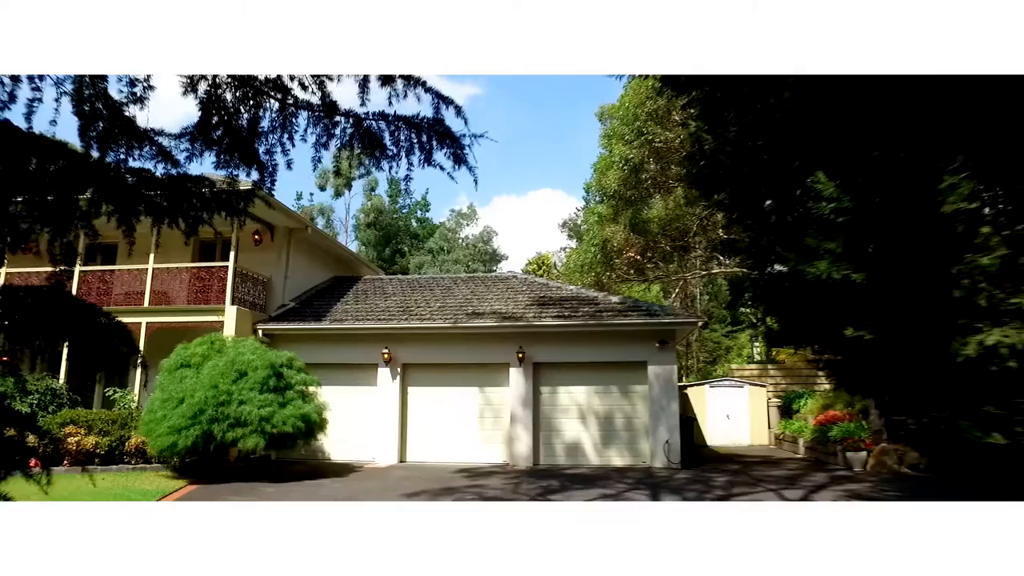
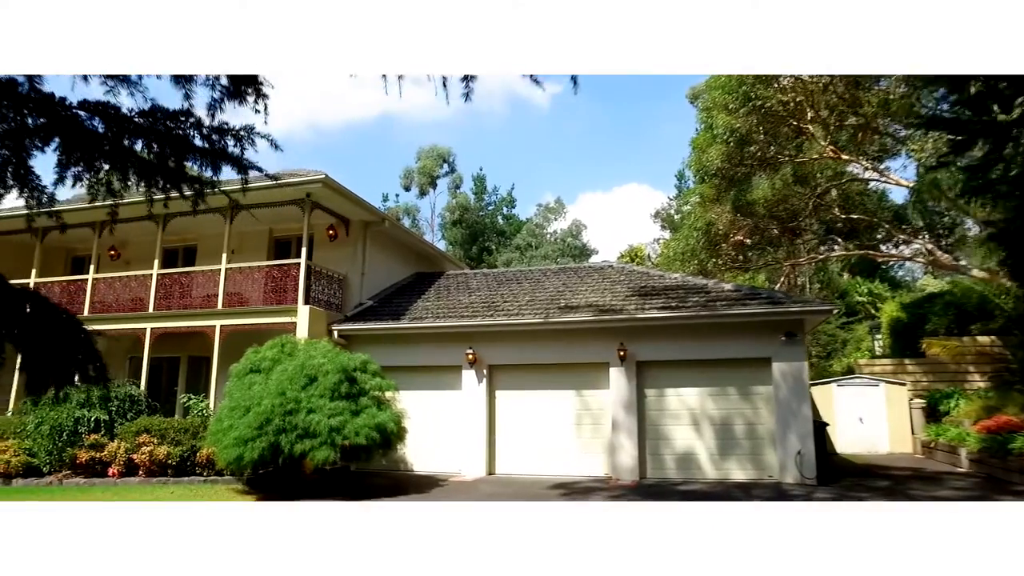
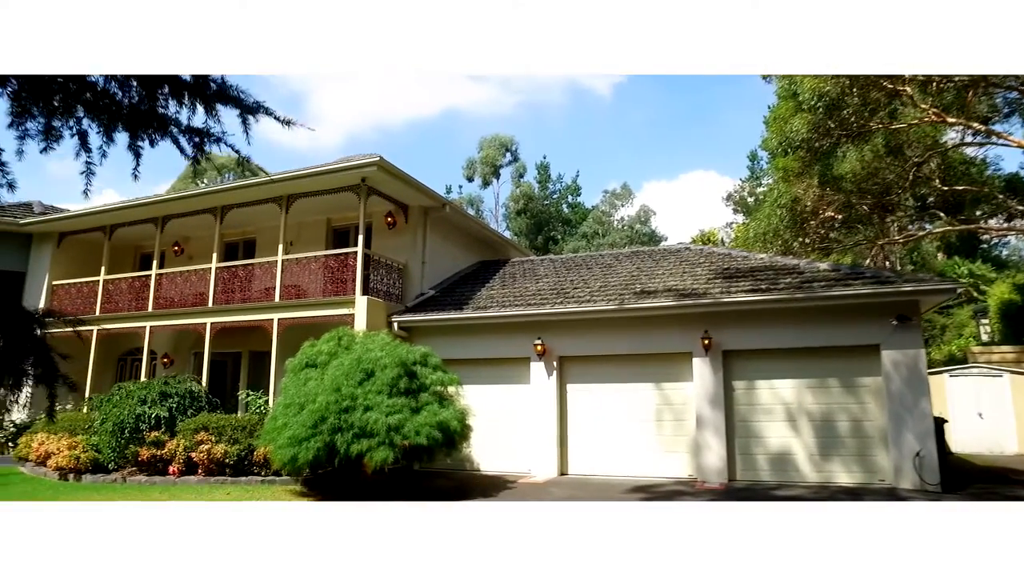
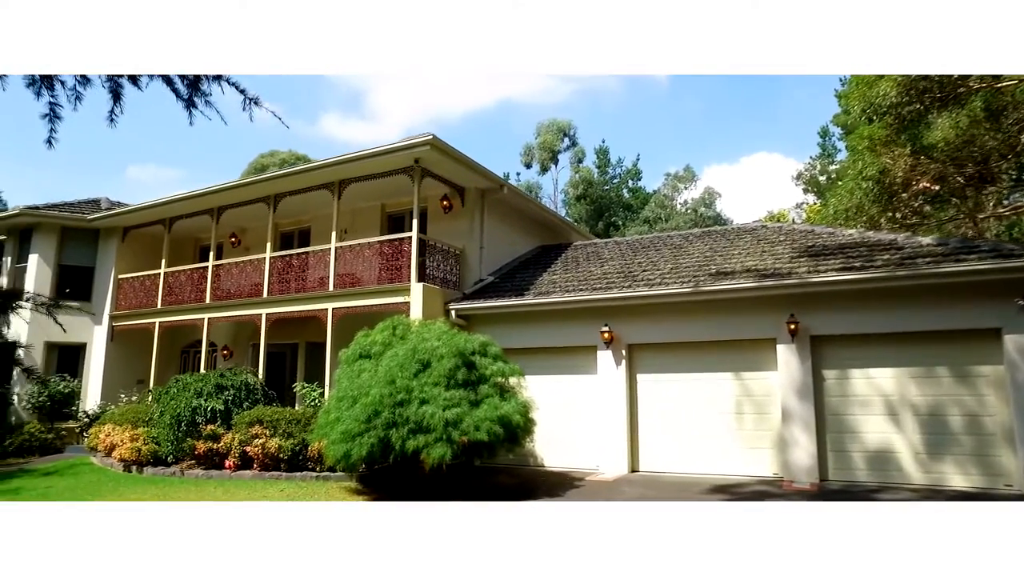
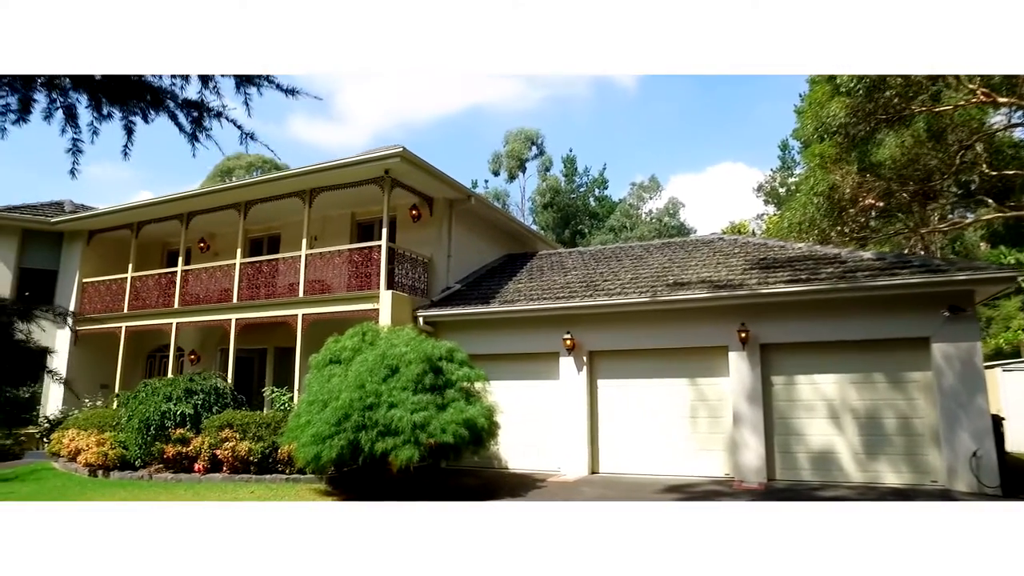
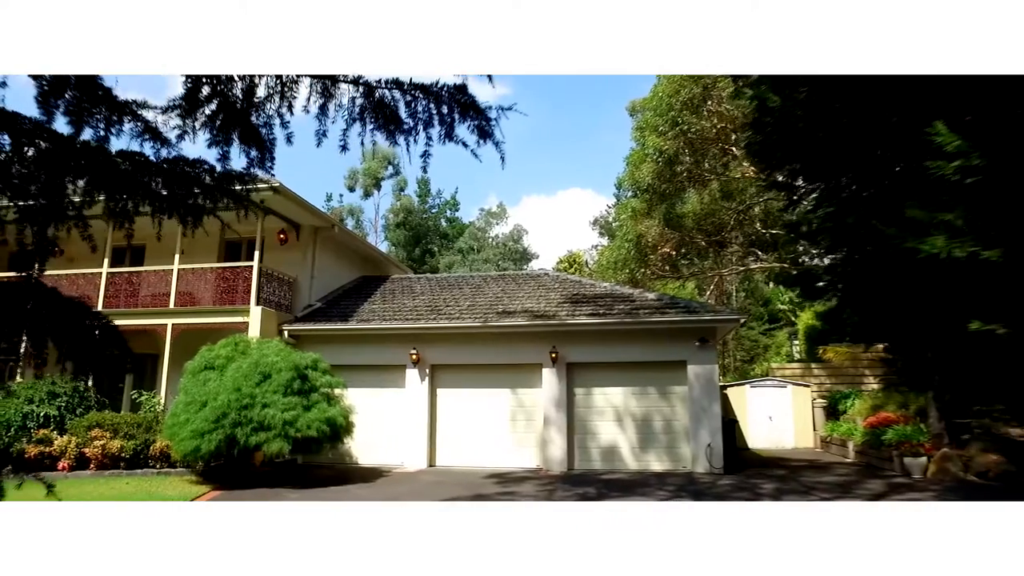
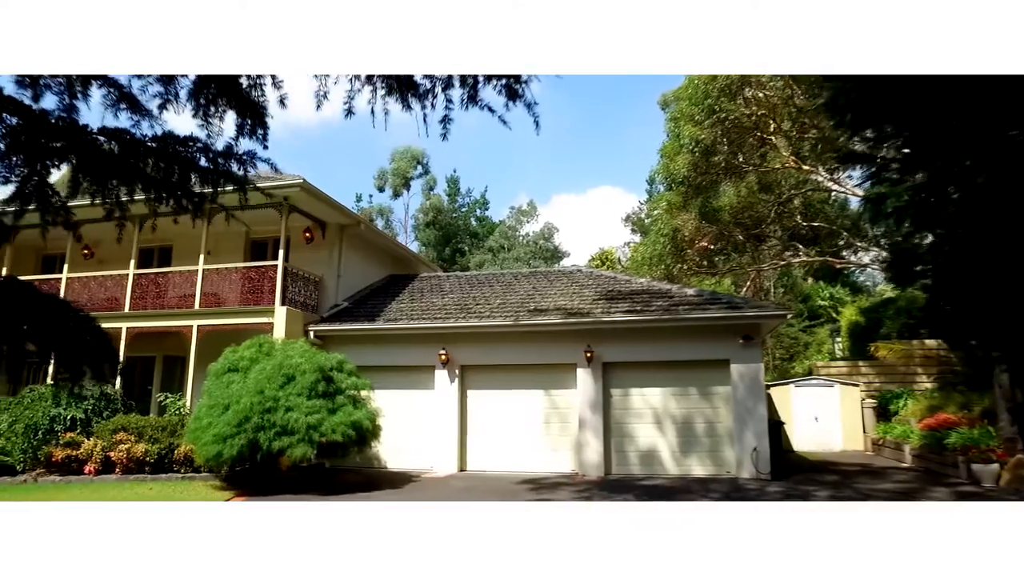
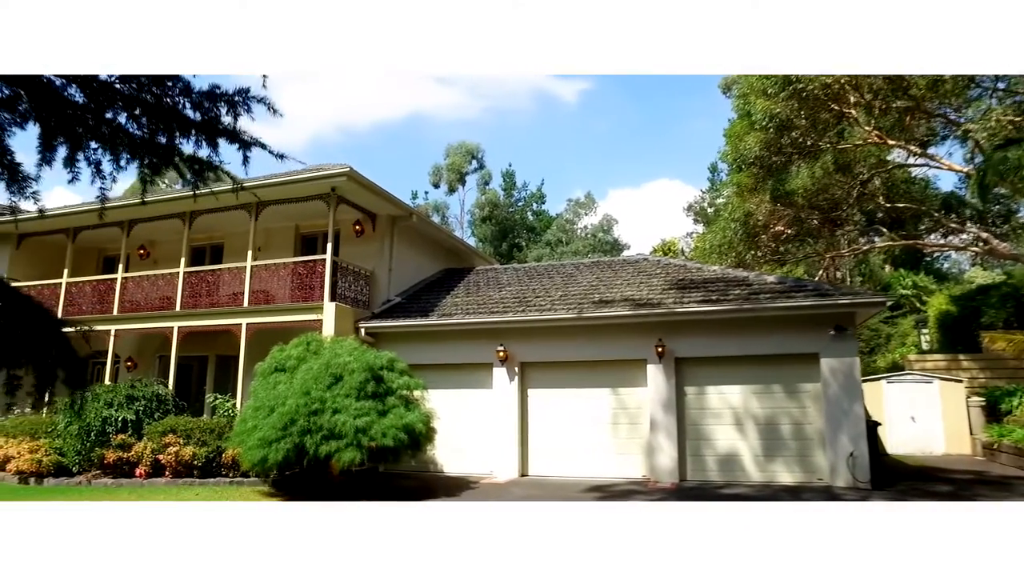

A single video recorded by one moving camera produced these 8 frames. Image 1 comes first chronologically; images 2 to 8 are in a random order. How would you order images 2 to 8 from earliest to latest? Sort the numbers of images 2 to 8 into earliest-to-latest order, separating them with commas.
6, 7, 2, 8, 3, 5, 4
